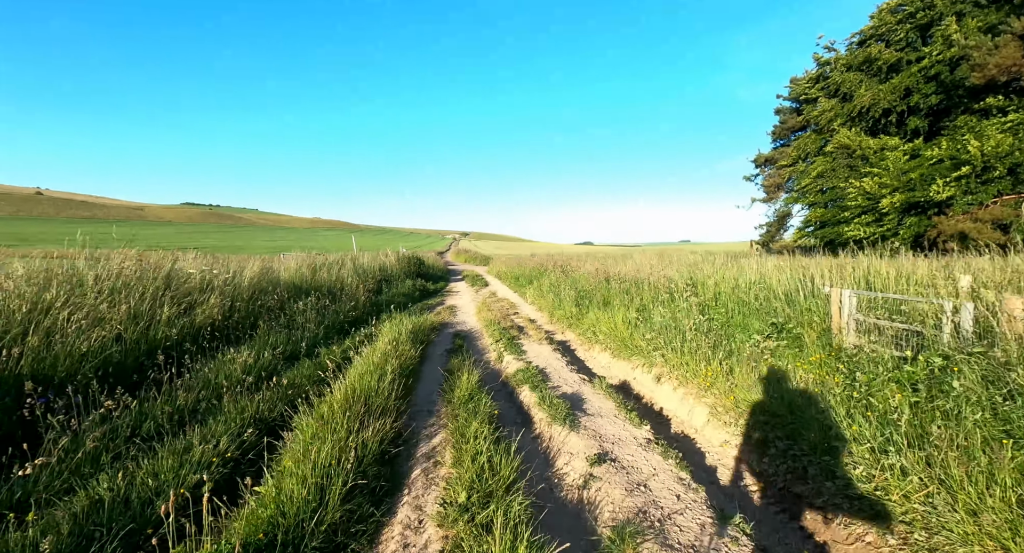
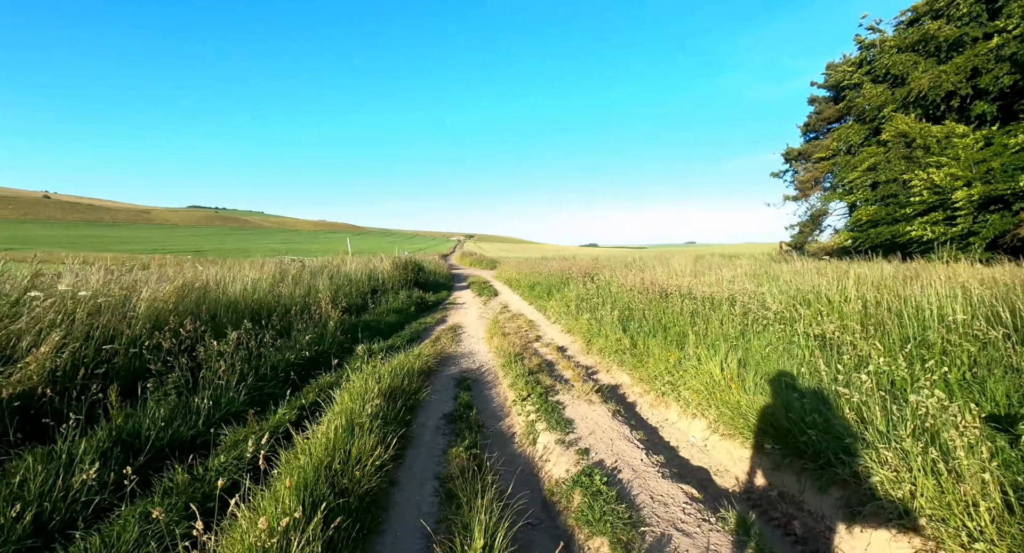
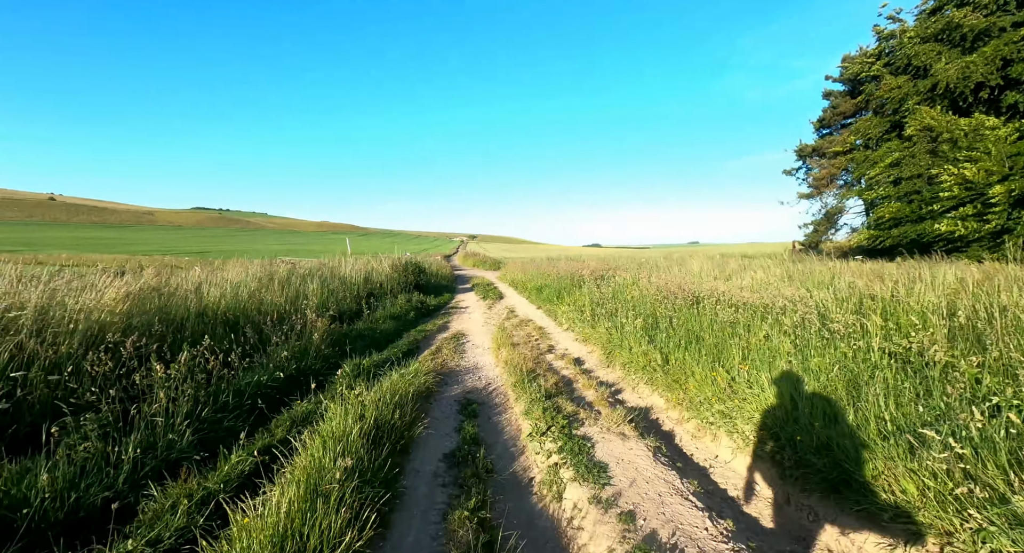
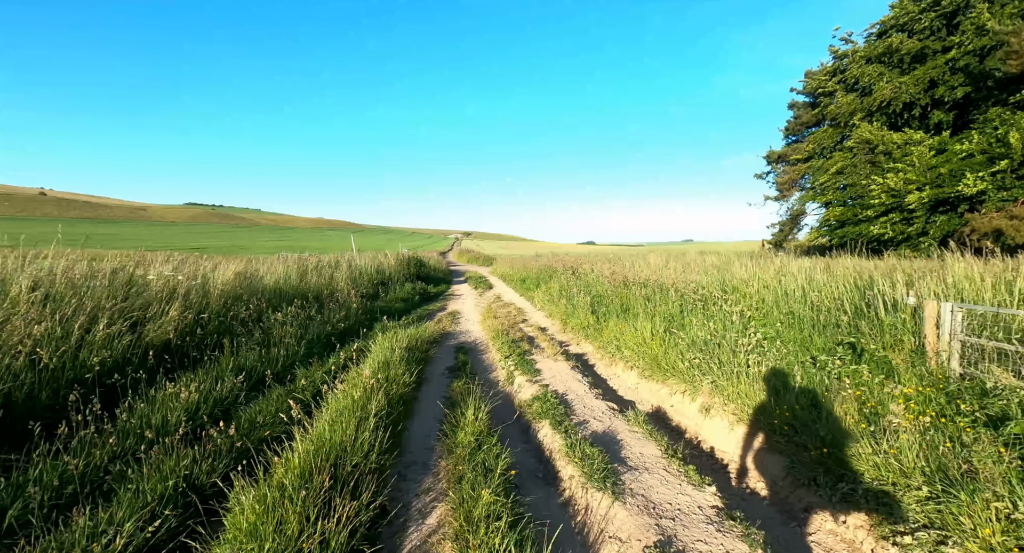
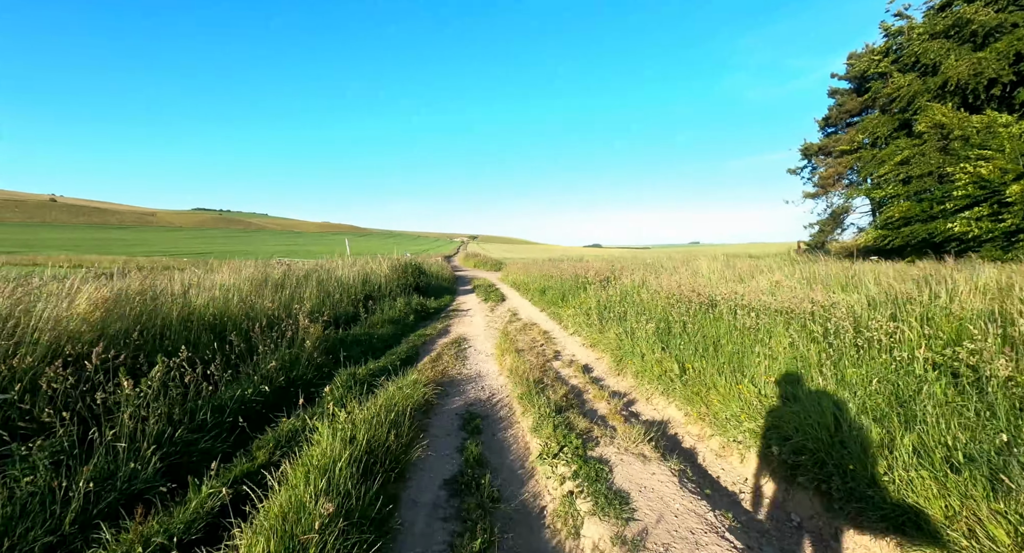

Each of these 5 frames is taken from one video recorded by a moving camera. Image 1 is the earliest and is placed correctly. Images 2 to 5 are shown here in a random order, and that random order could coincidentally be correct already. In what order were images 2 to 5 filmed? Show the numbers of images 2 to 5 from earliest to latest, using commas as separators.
4, 2, 3, 5
